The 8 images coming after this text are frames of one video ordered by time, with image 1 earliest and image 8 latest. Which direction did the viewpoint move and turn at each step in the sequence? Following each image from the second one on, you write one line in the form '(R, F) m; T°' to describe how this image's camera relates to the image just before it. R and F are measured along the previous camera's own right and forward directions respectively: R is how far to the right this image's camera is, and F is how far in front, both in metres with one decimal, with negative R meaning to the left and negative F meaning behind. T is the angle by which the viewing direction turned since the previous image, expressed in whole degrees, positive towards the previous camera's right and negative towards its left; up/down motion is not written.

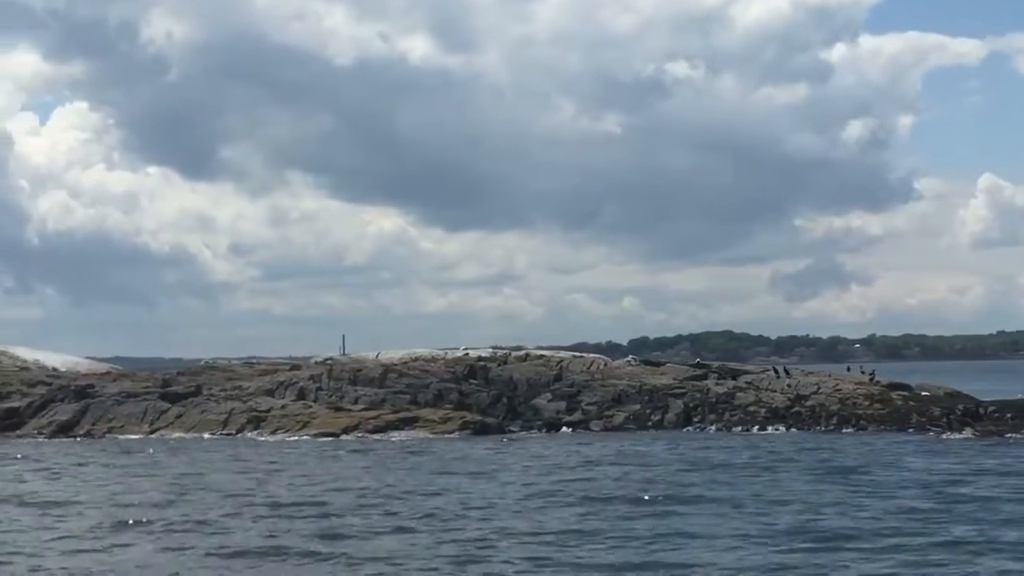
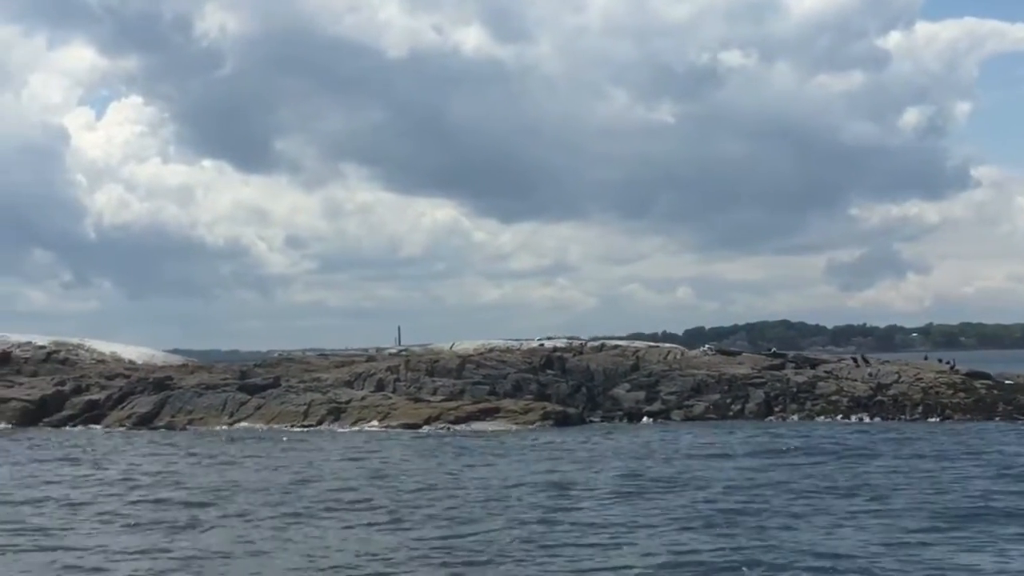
(-0.9, 0.0) m; -2°
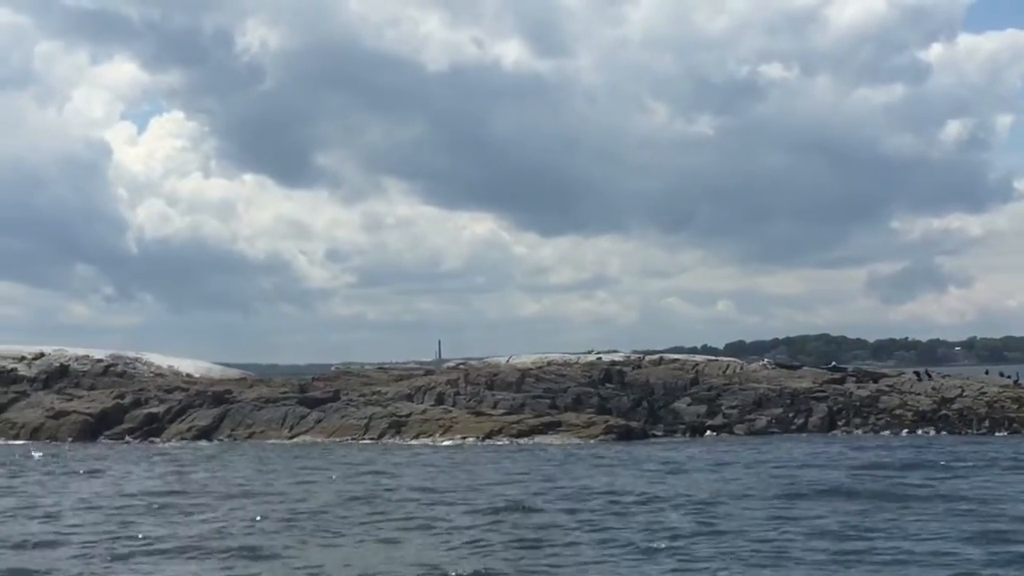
(-0.7, 0.0) m; -1°
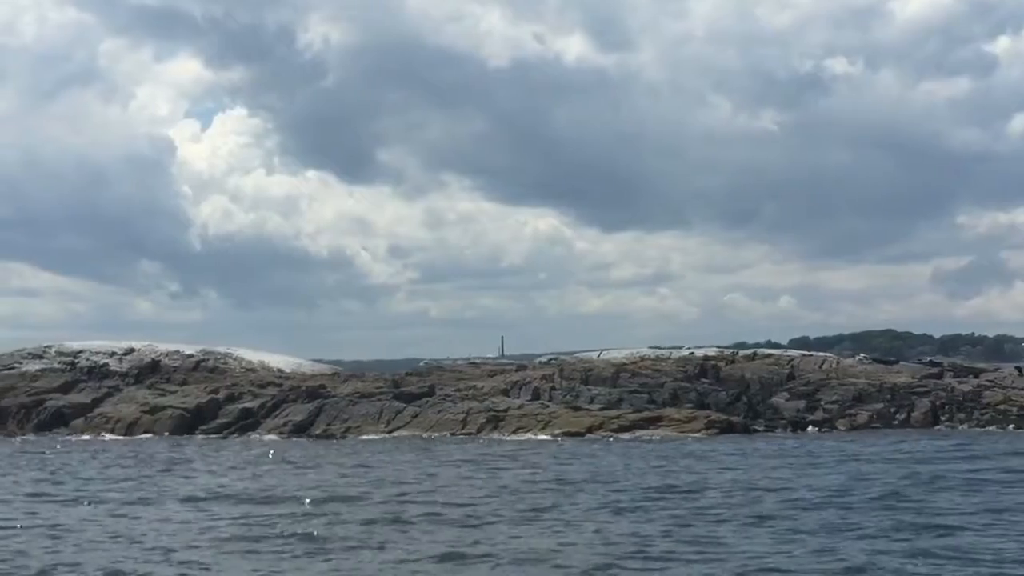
(-1.3, +0.1) m; -2°
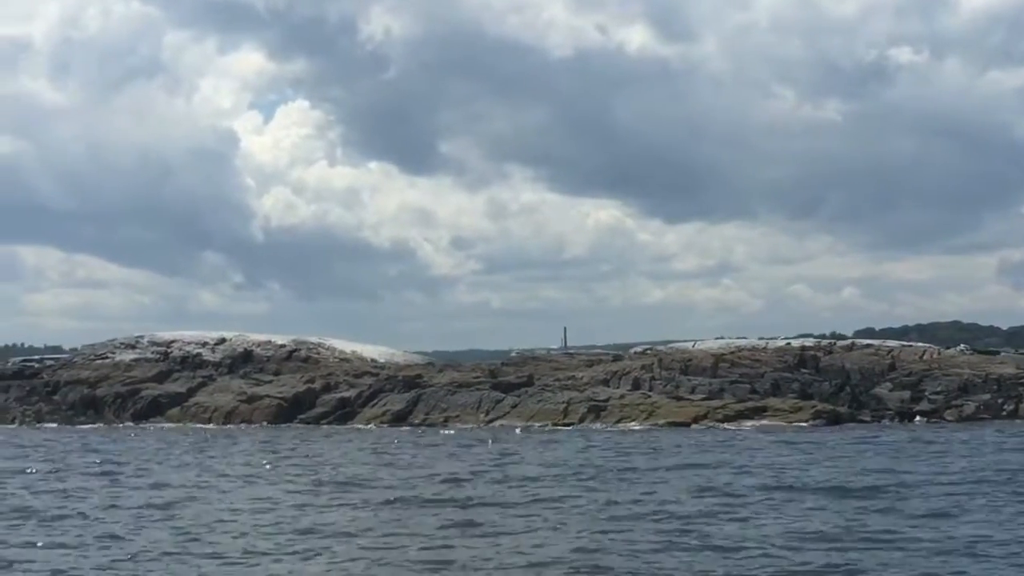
(-1.4, +0.1) m; -2°
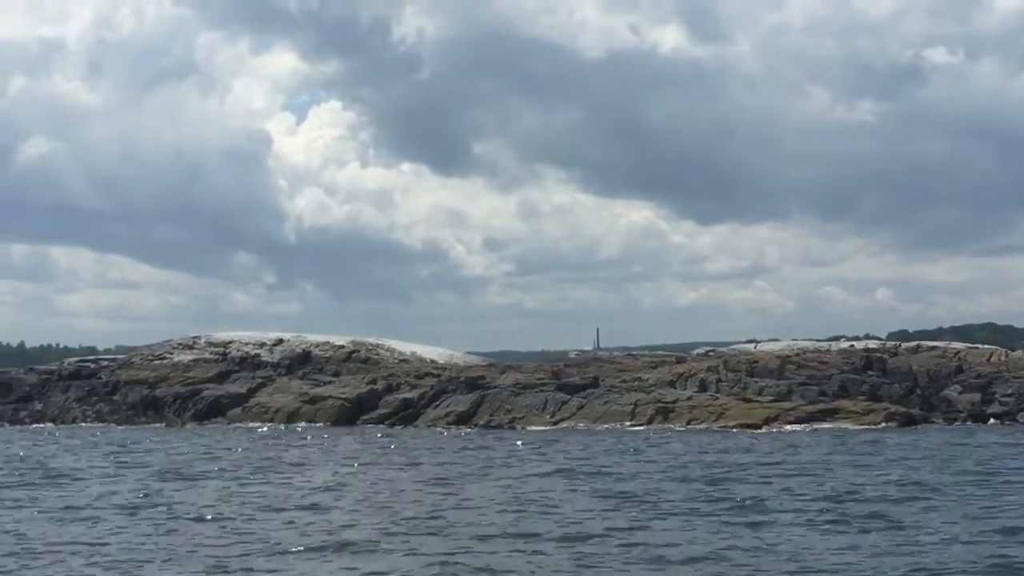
(-1.3, +0.1) m; -1°
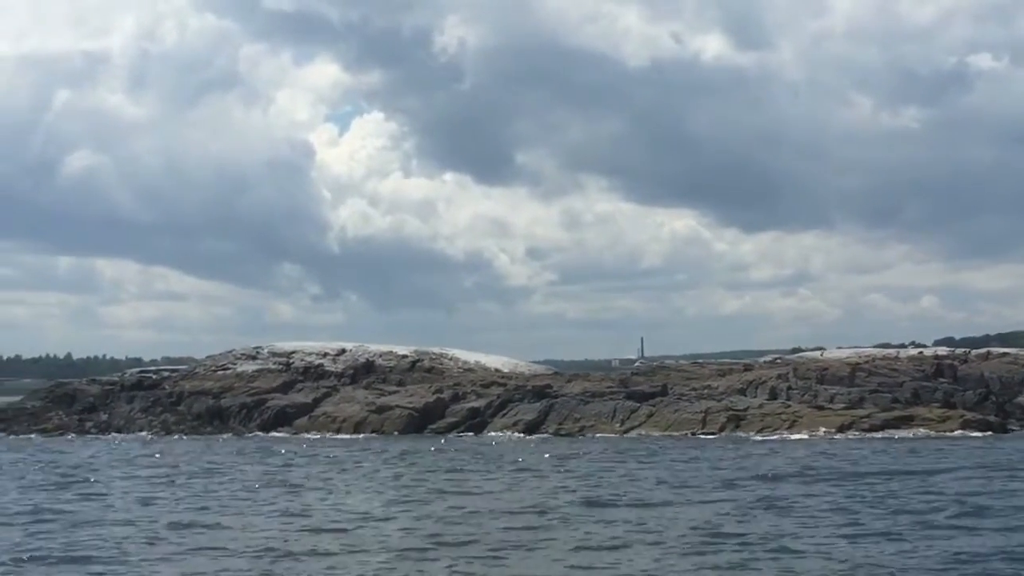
(-0.9, +0.1) m; -1°
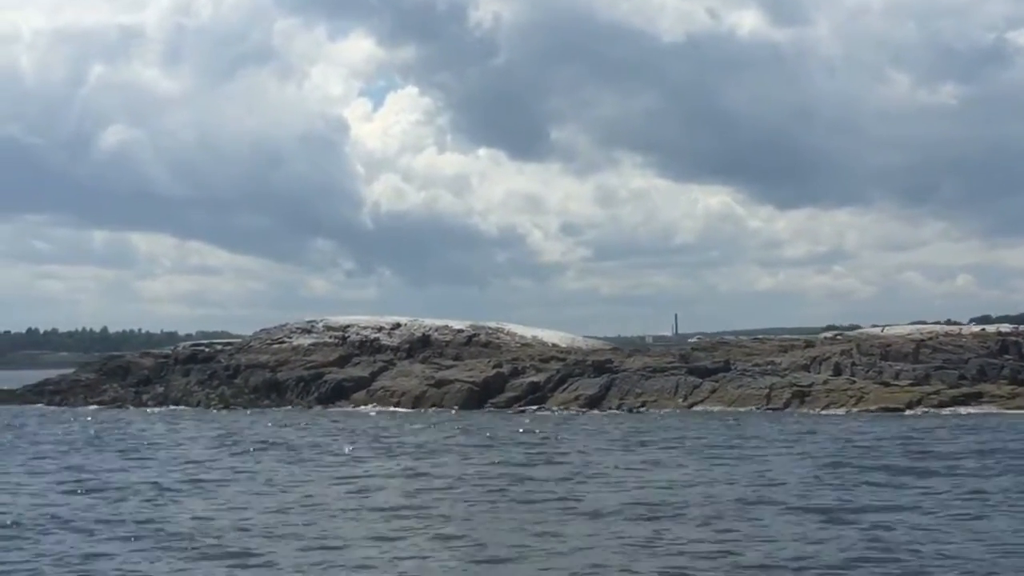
(-1.1, +0.1) m; -1°
